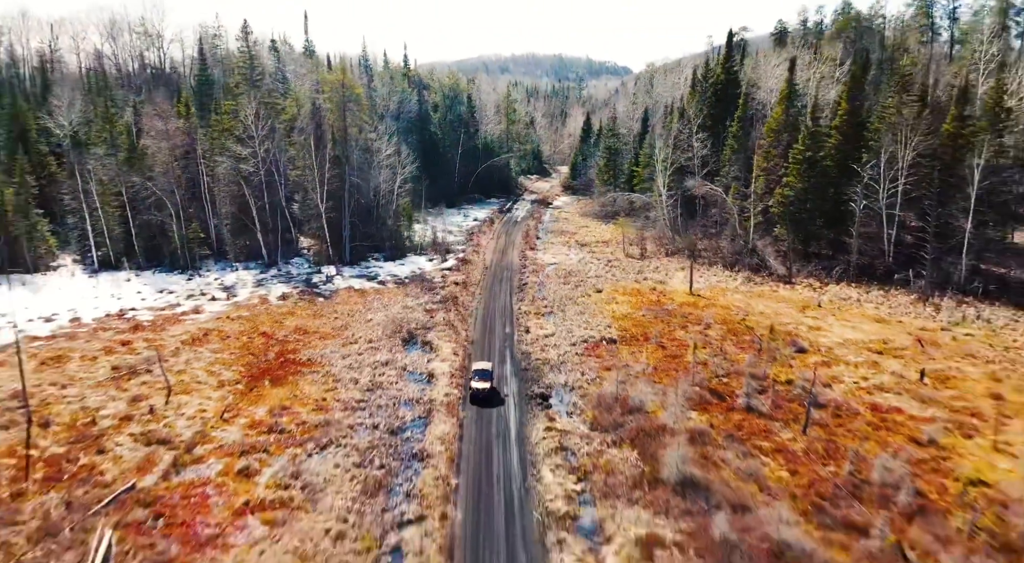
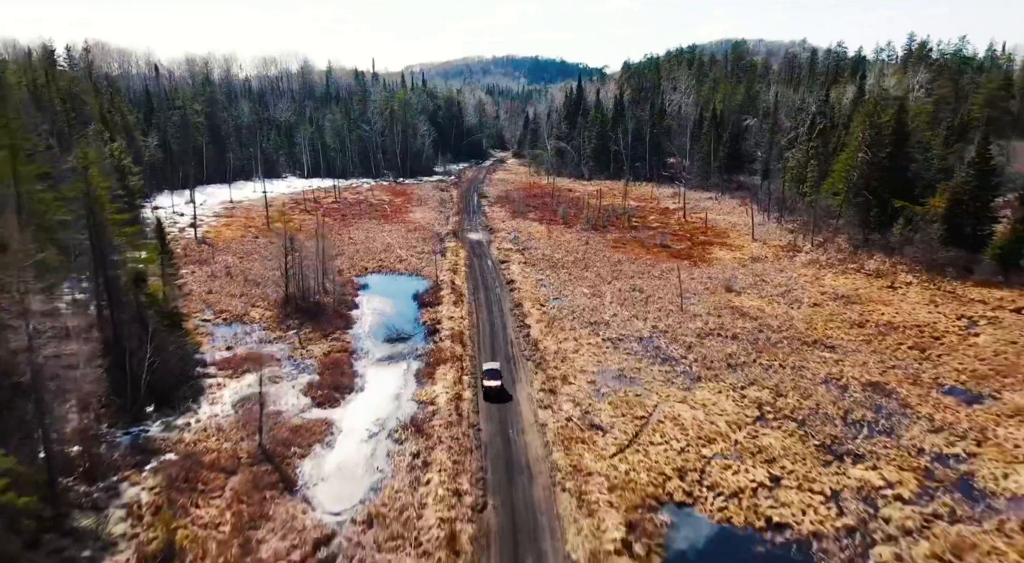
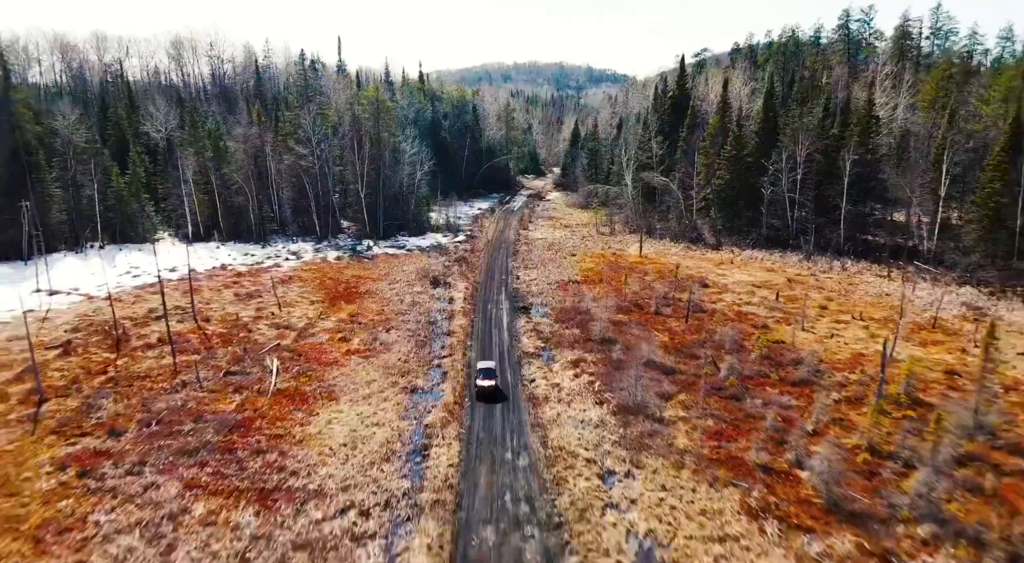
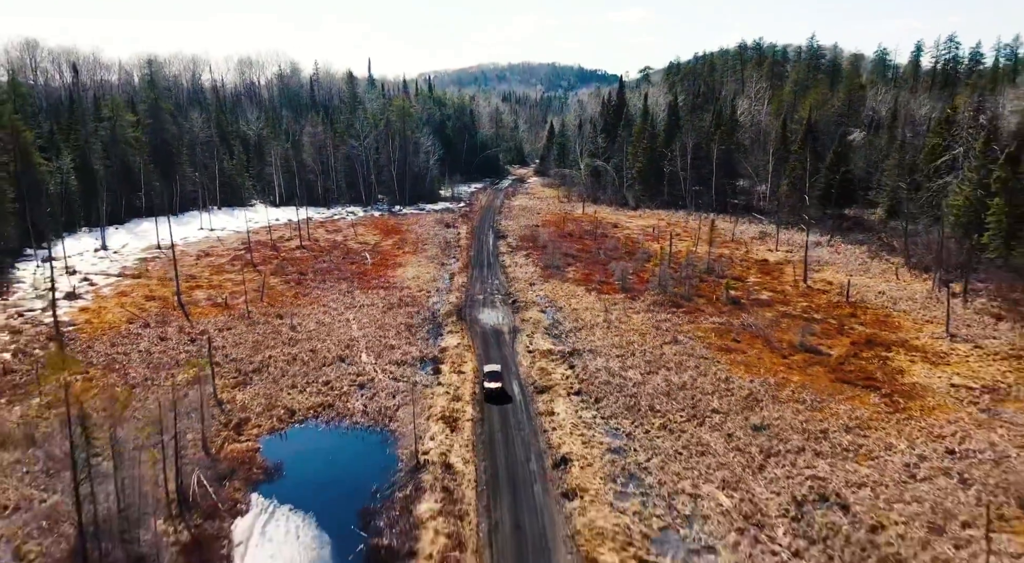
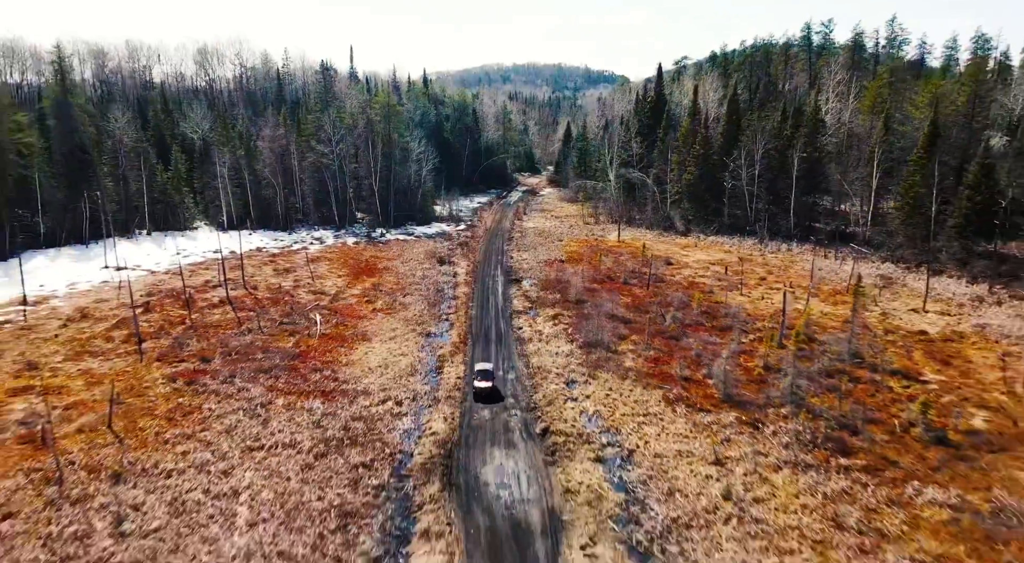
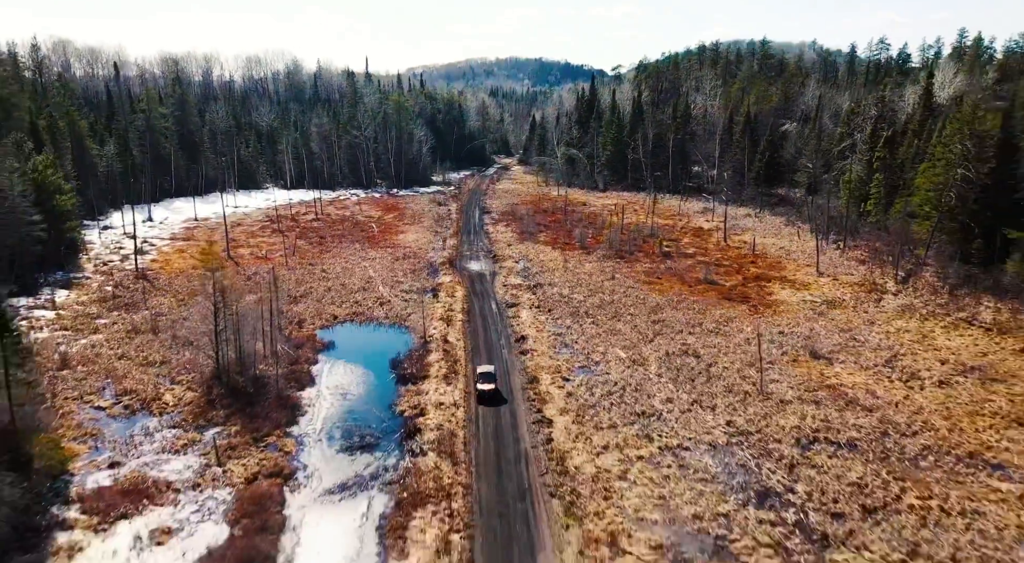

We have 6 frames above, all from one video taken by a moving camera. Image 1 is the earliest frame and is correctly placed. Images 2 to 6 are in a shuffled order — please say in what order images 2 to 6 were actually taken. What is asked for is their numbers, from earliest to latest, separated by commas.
3, 5, 4, 6, 2
